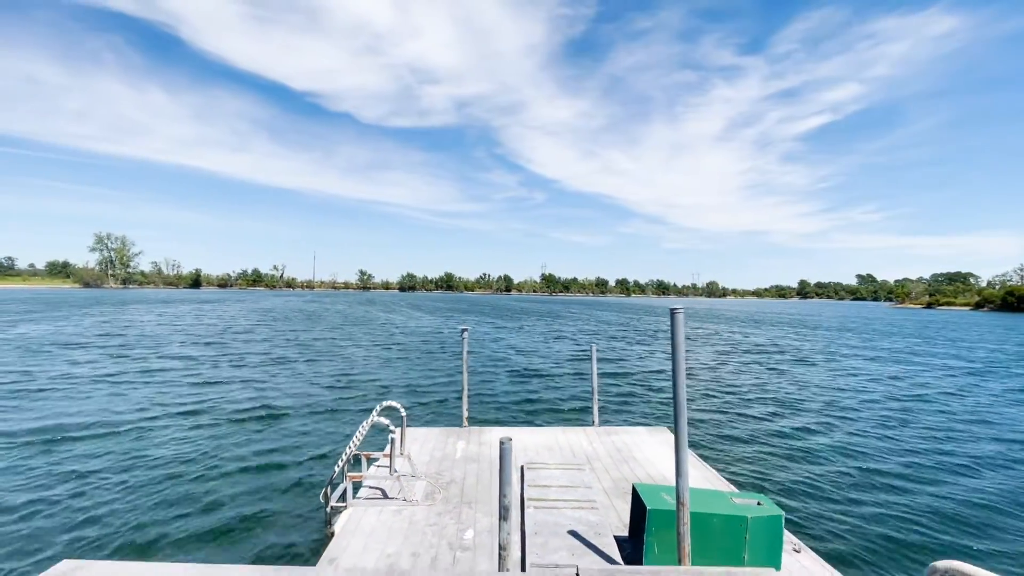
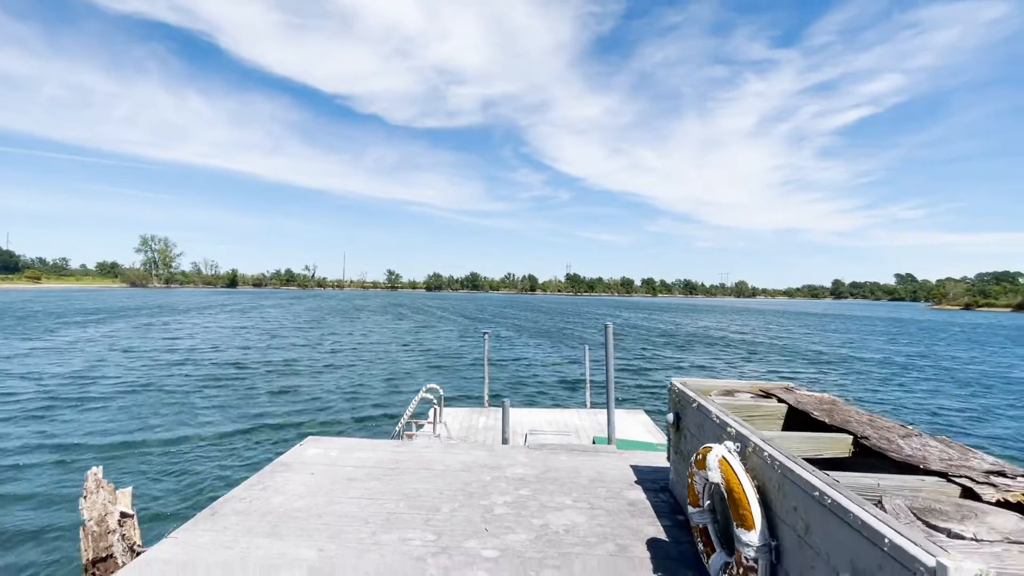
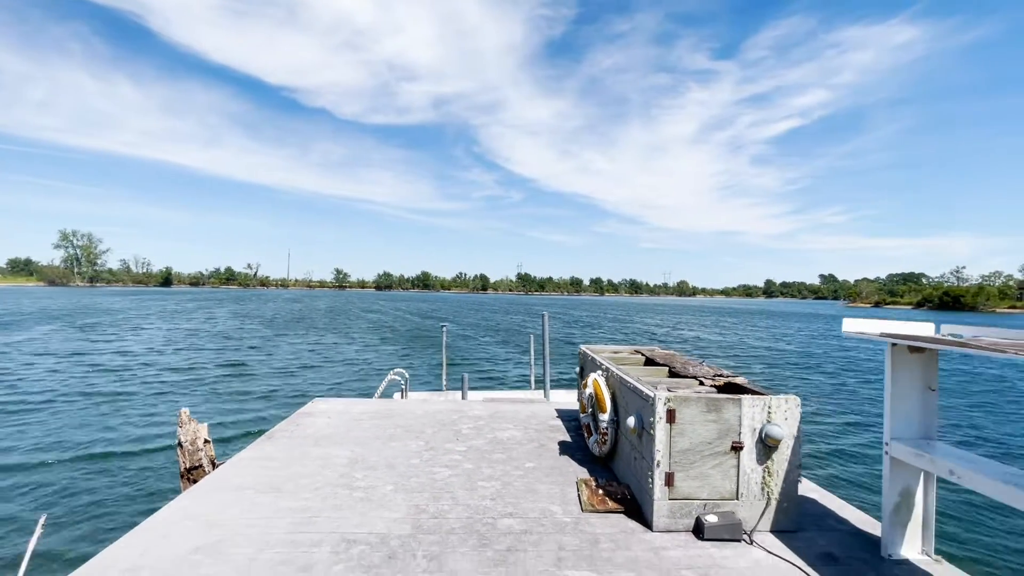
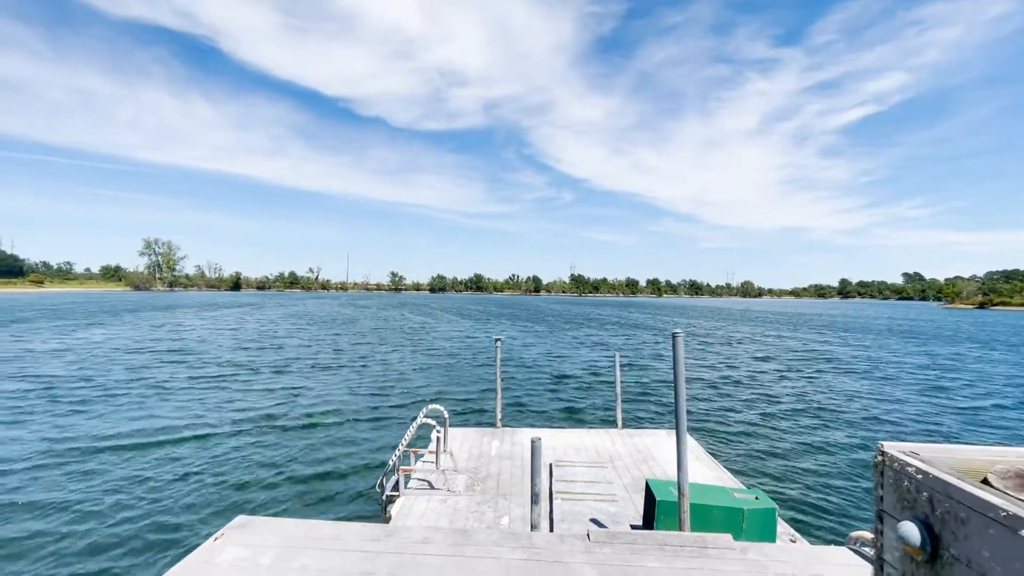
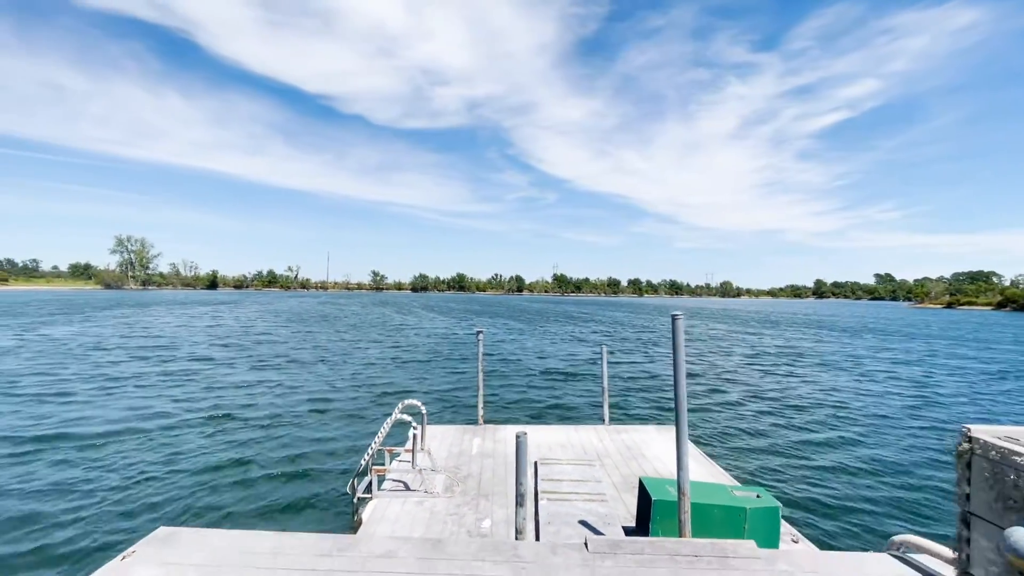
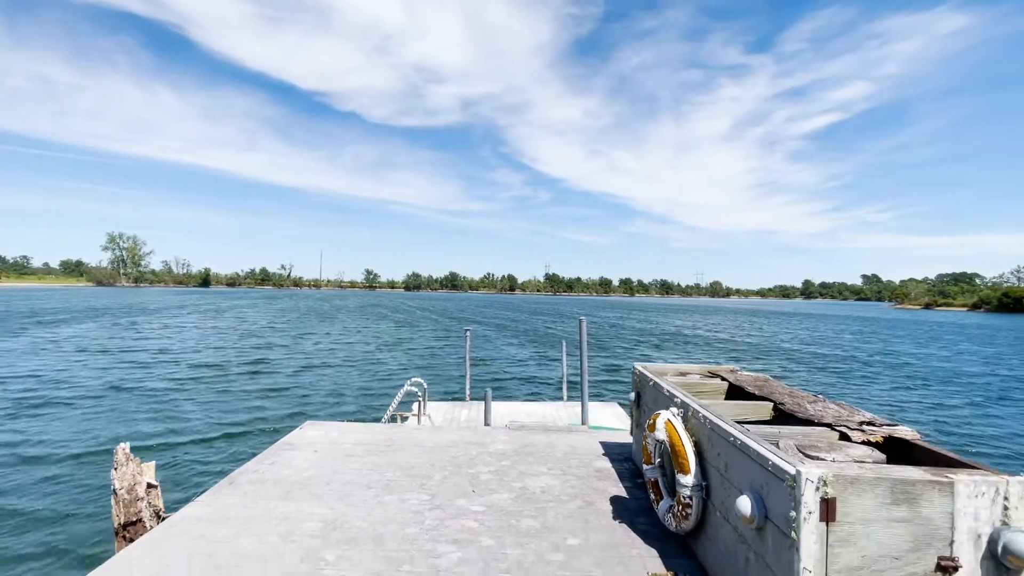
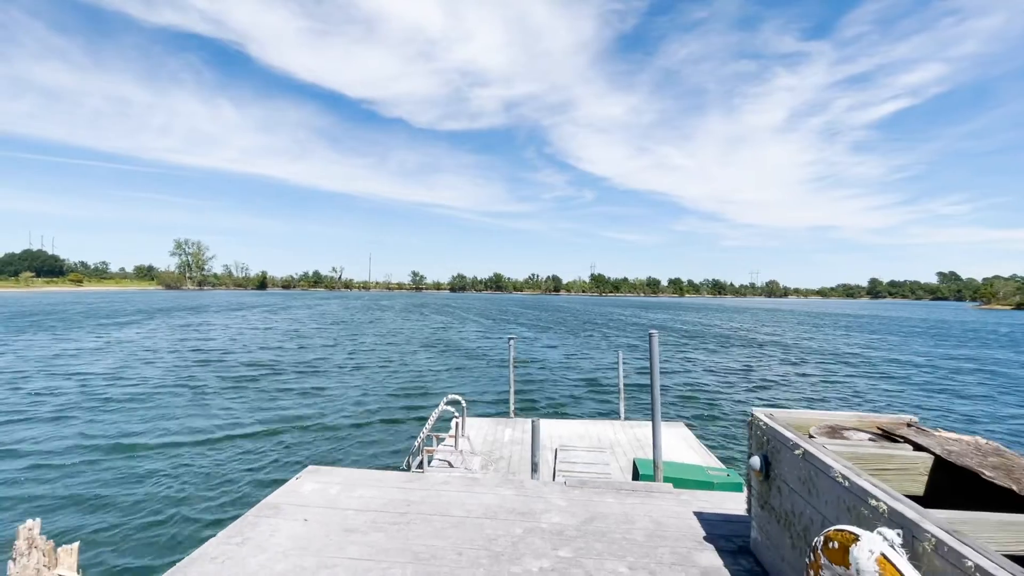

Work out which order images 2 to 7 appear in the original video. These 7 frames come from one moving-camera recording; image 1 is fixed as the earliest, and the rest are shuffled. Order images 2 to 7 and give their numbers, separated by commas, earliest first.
5, 4, 7, 2, 6, 3
